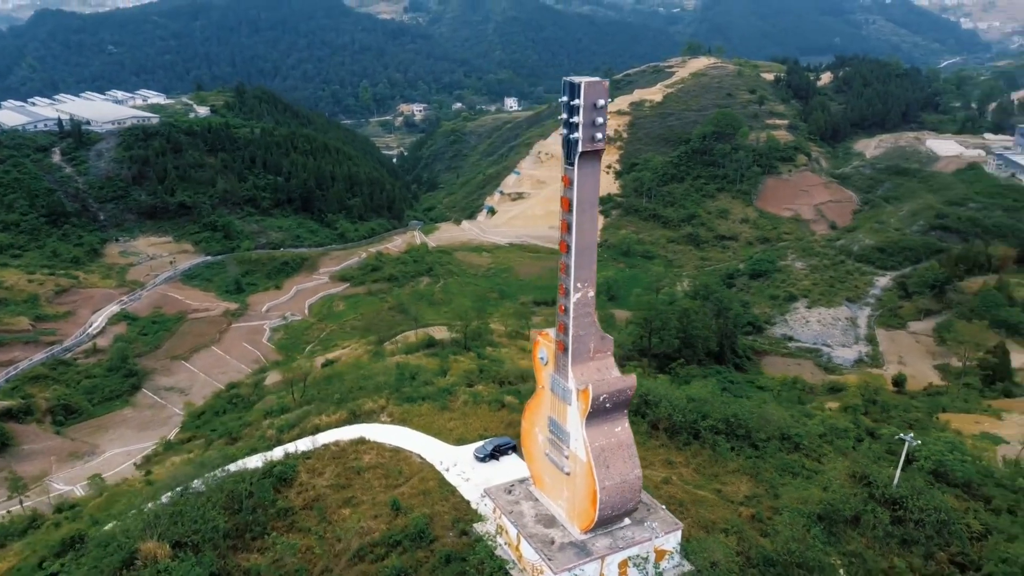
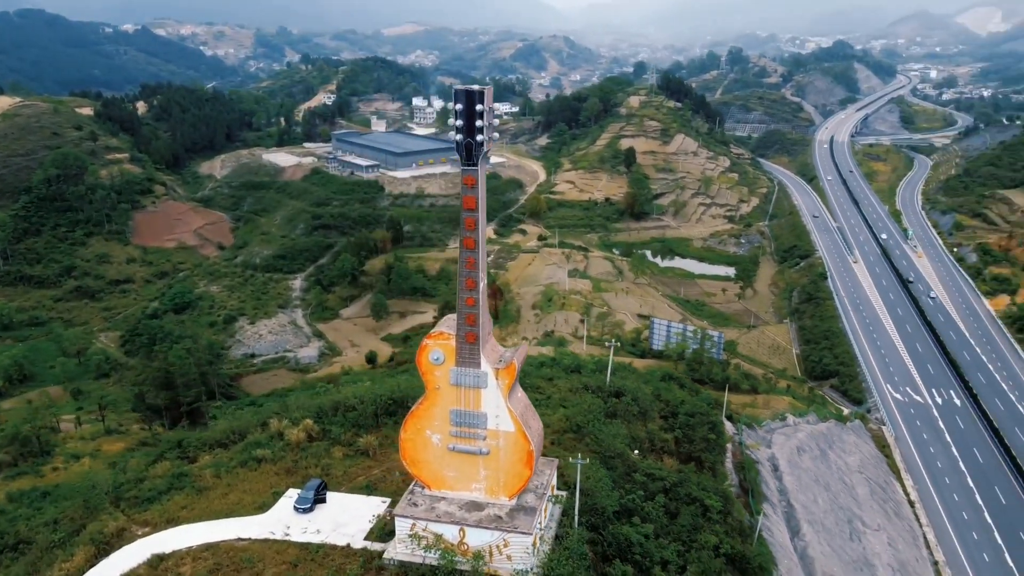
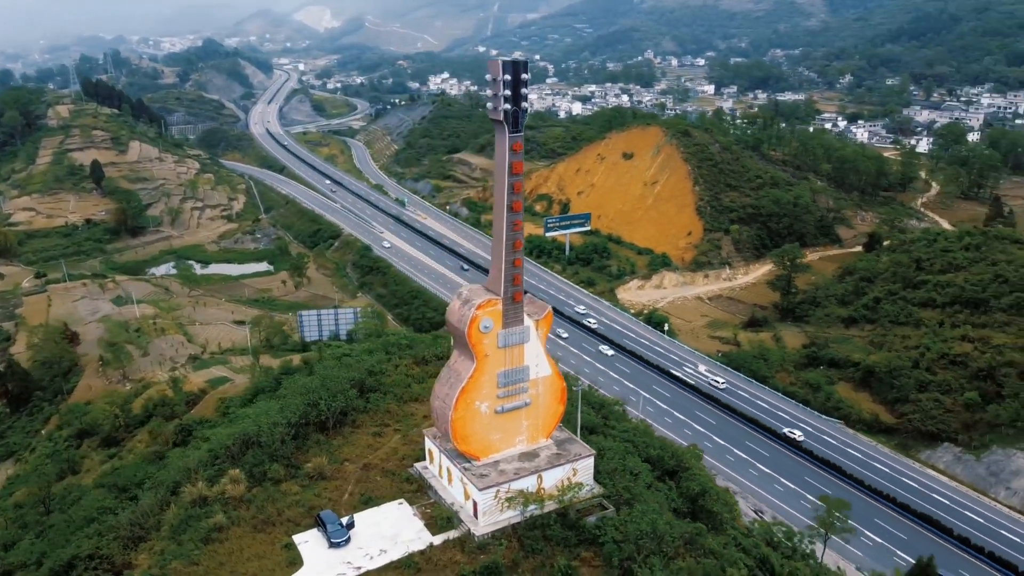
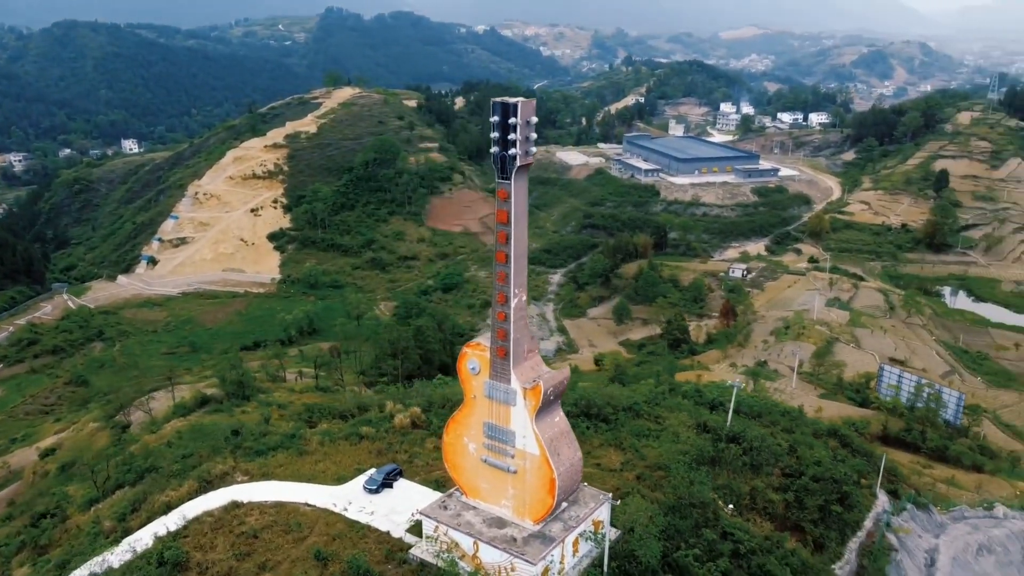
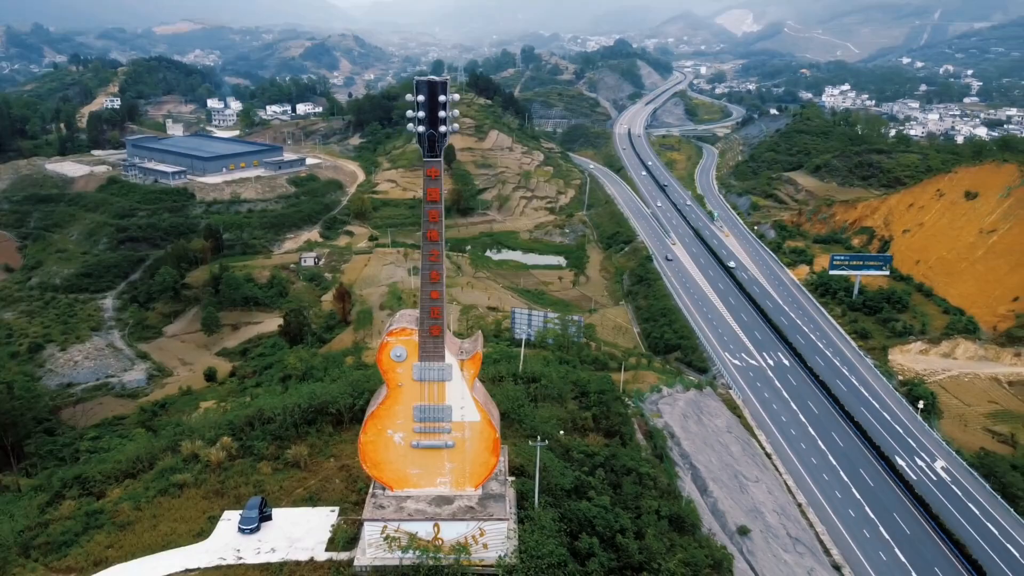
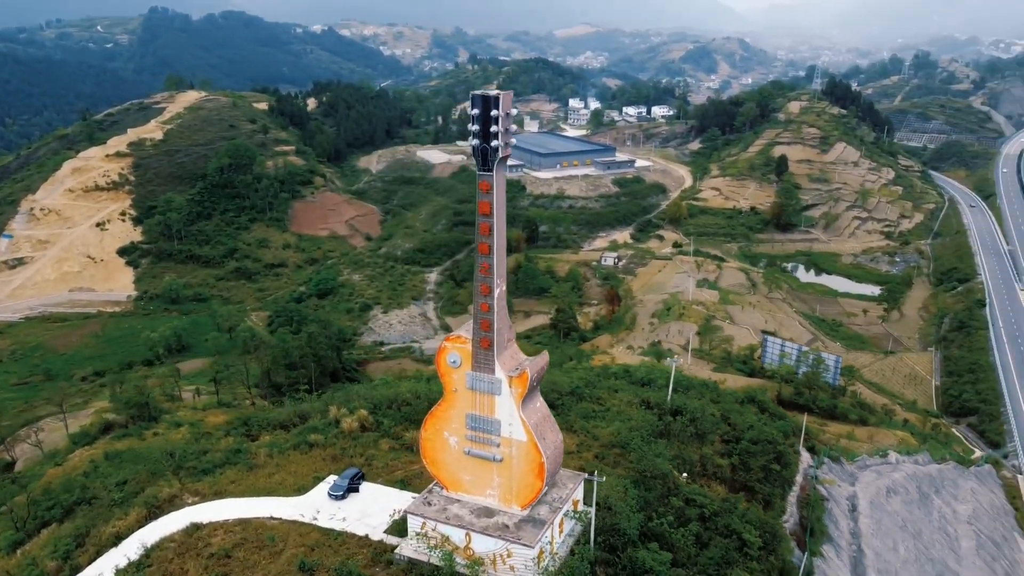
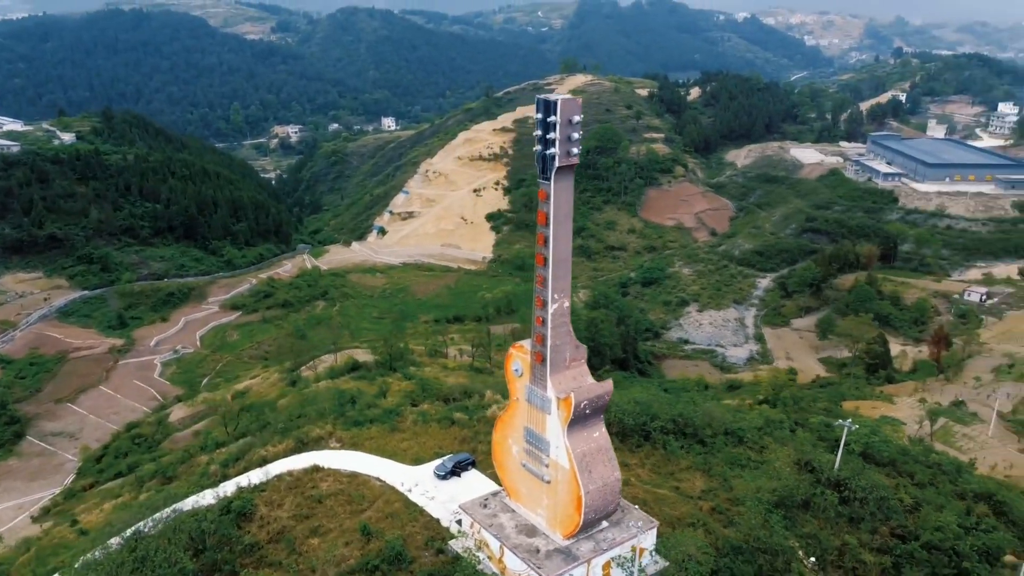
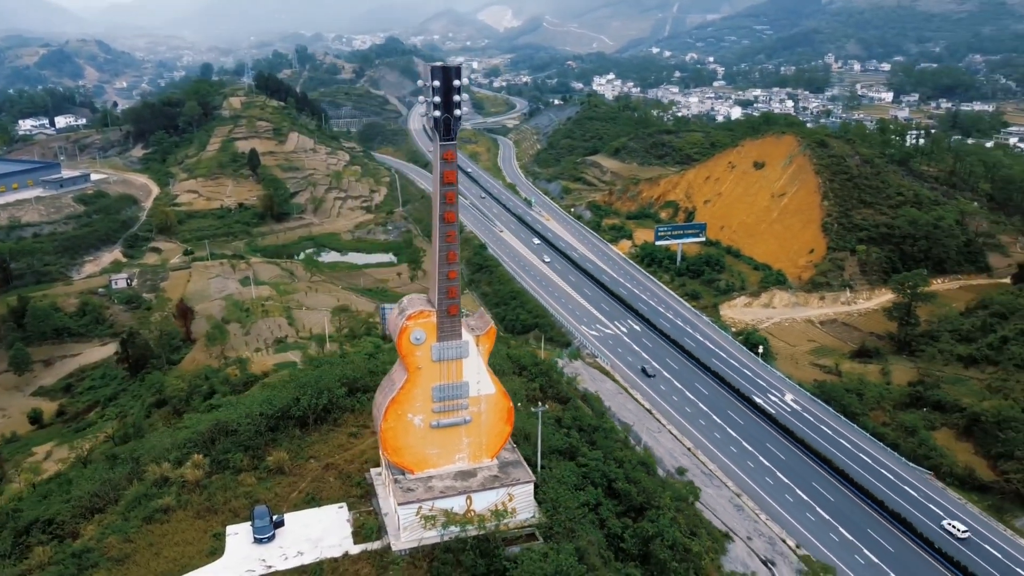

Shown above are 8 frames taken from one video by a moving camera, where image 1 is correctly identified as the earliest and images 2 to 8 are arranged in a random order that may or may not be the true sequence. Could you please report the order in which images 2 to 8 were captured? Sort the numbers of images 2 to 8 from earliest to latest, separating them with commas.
7, 4, 6, 2, 5, 8, 3
